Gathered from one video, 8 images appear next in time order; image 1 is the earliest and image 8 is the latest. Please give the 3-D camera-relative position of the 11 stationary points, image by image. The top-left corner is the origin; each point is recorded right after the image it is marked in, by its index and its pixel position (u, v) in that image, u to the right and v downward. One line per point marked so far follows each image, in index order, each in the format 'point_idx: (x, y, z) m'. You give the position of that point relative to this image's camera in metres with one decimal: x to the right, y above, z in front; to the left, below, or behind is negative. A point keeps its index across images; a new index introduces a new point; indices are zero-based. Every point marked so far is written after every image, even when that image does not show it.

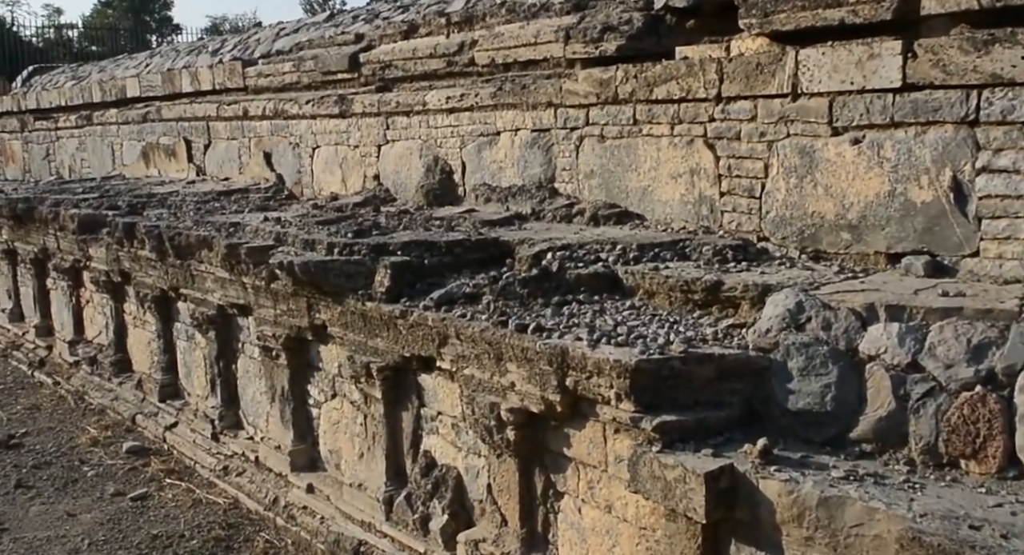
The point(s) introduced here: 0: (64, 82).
0: (-5.6, +2.5, +13.7) m
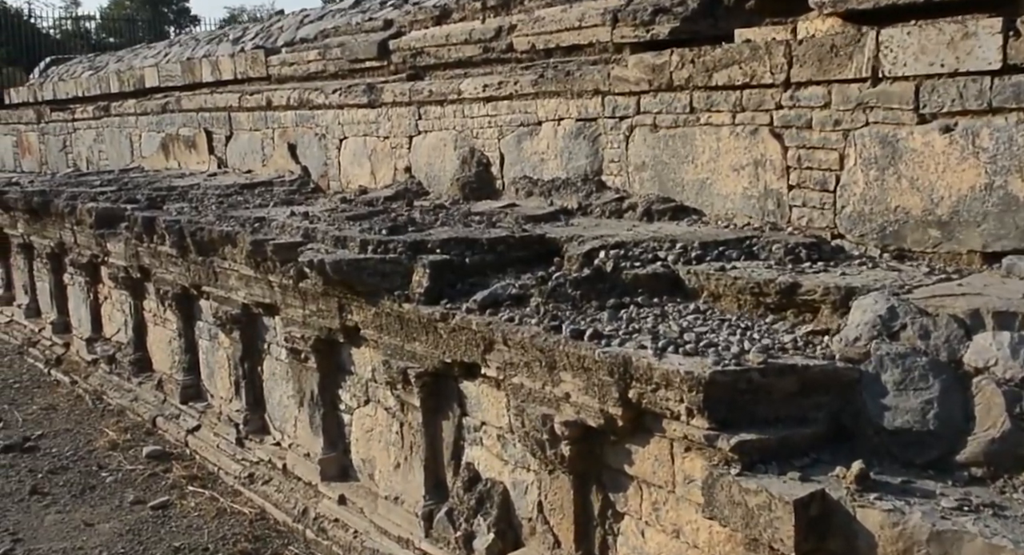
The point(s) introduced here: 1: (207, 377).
0: (-5.3, +2.5, +13.4) m
1: (-1.9, -0.6, +7.0) m
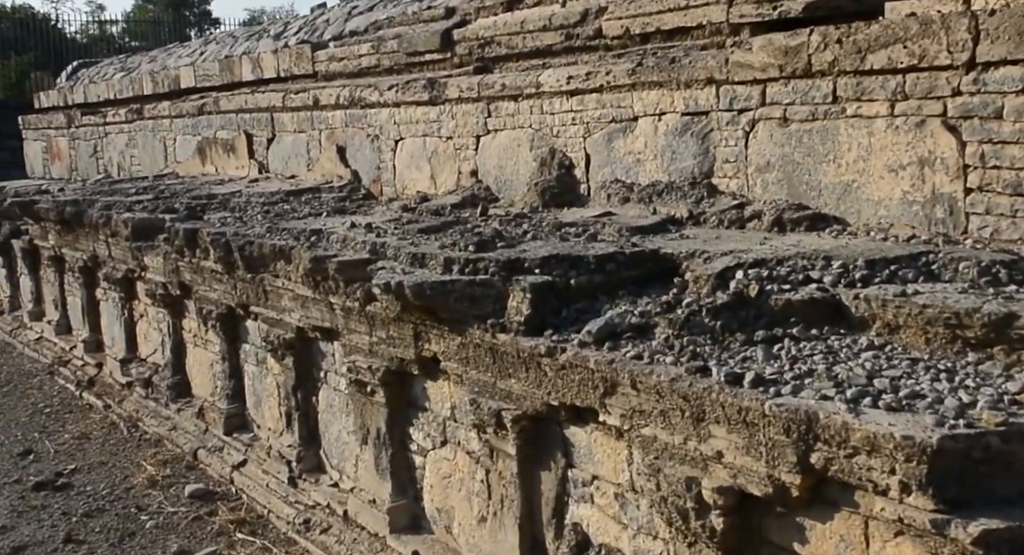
0: (-4.7, +2.4, +12.8) m
1: (-1.5, -0.7, +6.3) m
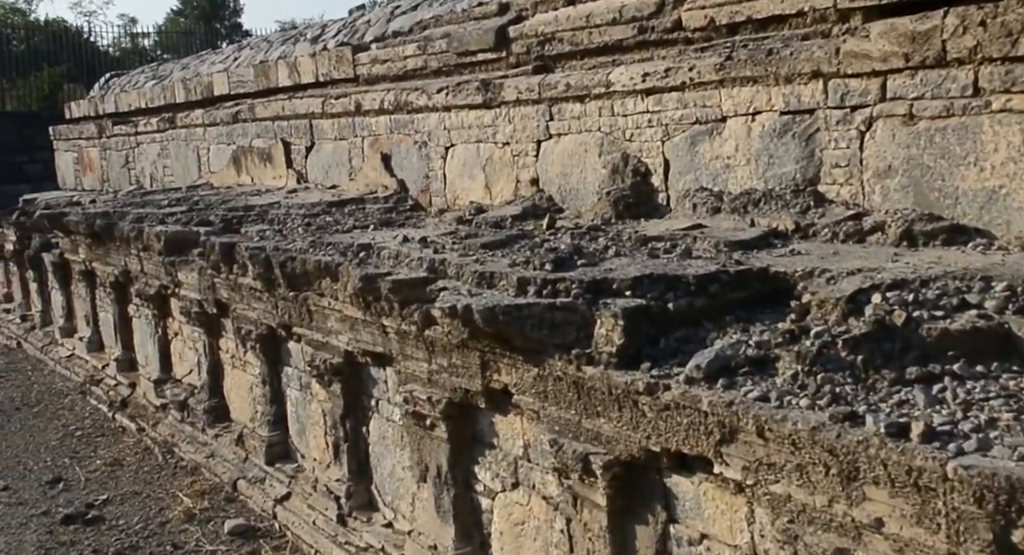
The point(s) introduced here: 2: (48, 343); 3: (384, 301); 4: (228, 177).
0: (-4.2, +2.2, +12.4) m
1: (-1.2, -0.8, +5.8) m
2: (-4.6, -0.7, +10.9) m
3: (-0.5, -0.1, +4.5) m
4: (-2.5, +0.9, +9.7) m
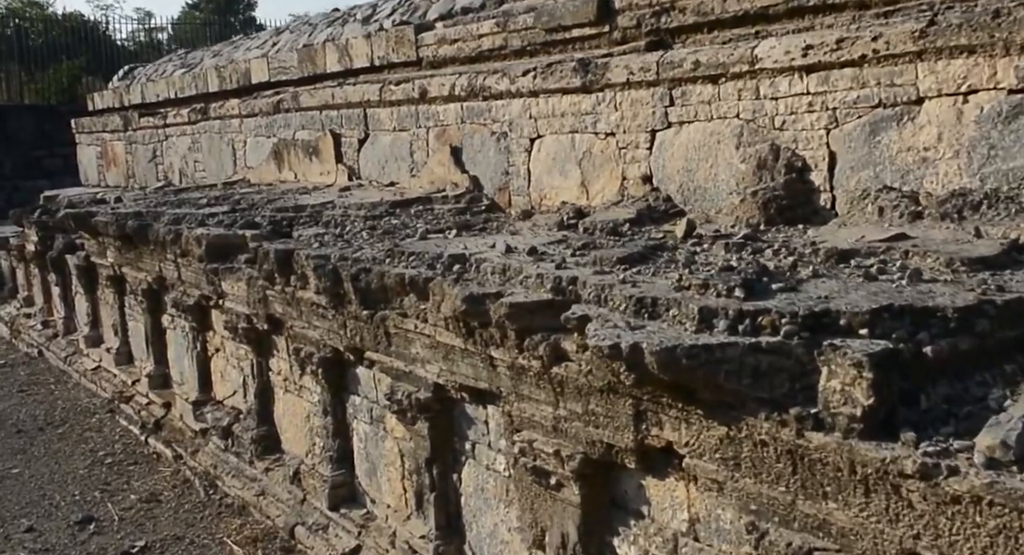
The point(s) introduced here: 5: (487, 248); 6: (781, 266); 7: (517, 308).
0: (-3.6, +2.2, +11.6) m
1: (-0.7, -0.9, +5.0) m
2: (-4.1, -0.7, +10.1) m
3: (-0.1, -0.2, +3.6) m
4: (-2.0, +0.9, +8.9) m
5: (-0.1, +0.1, +4.4) m
6: (+0.8, 0.0, +3.1) m
7: (0.0, -0.1, +3.4) m
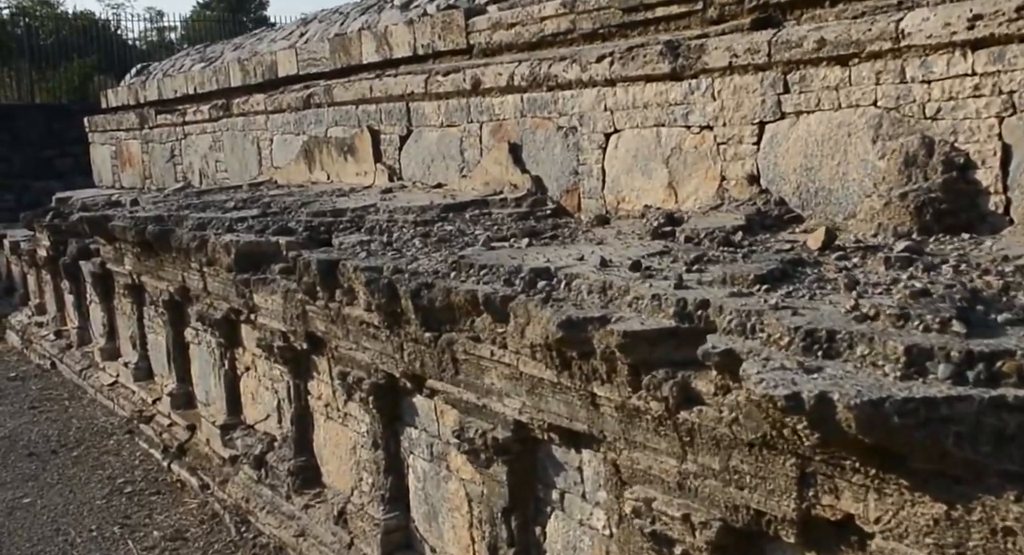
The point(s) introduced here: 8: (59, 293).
0: (-3.2, +2.1, +11.0) m
1: (-0.4, -1.0, +4.4) m
2: (-3.7, -0.8, +9.5) m
3: (+0.2, -0.2, +3.0) m
4: (-1.6, +0.8, +8.3) m
5: (+0.2, +0.1, +3.7) m
6: (+1.1, 0.0, +2.5) m
7: (+0.3, -0.2, +2.7) m
8: (-4.5, -0.1, +10.9) m
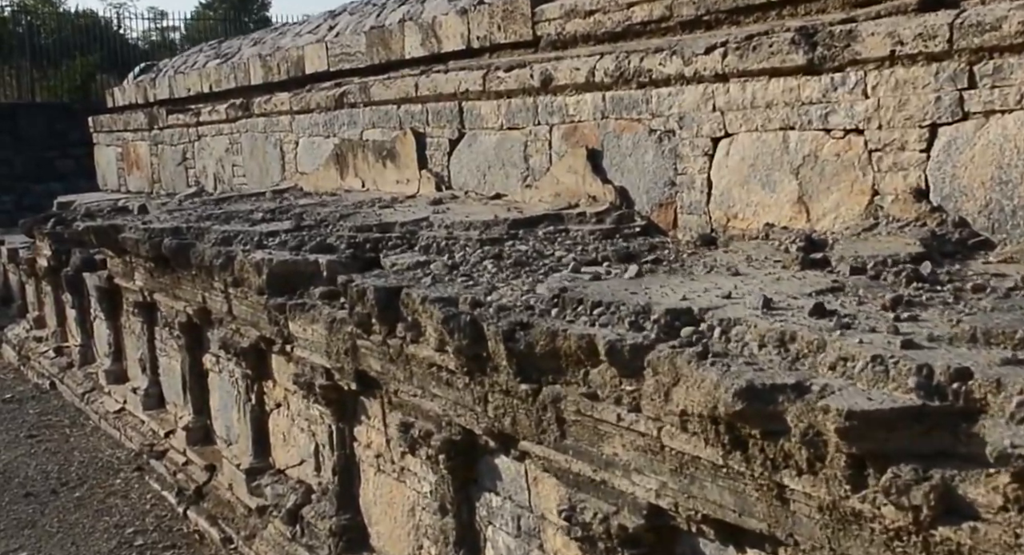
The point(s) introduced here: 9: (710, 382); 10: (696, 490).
0: (-2.9, +2.0, +10.2) m
1: (0.0, -1.1, +3.6) m
2: (-3.3, -0.9, +8.7) m
3: (+0.6, -0.3, +2.2) m
4: (-1.3, +0.7, +7.5) m
5: (+0.6, -0.1, +2.9) m
6: (+1.4, -0.1, +1.7) m
7: (+0.7, -0.3, +1.9) m
8: (-4.2, -0.3, +10.1) m
9: (+0.4, -0.2, +2.4) m
10: (+0.4, -0.5, +2.5) m
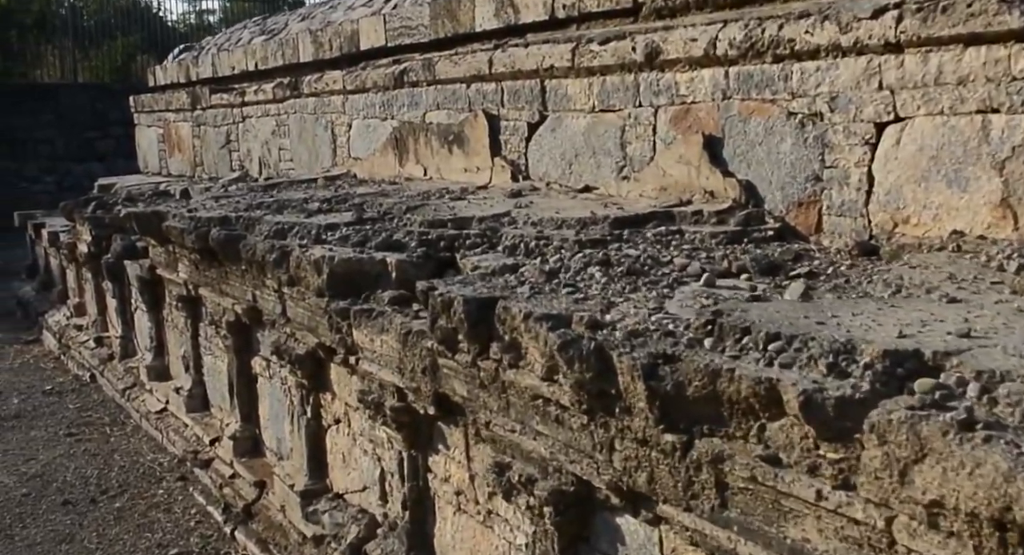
0: (-2.3, +2.1, +9.6) m
1: (+0.3, -1.1, +2.8) m
2: (-2.8, -0.8, +8.1) m
3: (+0.9, -0.4, +1.4) m
4: (-0.8, +0.7, +6.8) m
5: (+0.9, -0.1, +2.2) m
6: (+1.7, -0.2, +0.9) m
7: (+1.0, -0.3, +1.2) m
8: (-3.6, -0.2, +9.6) m
9: (+0.7, -0.3, +1.7) m
10: (+0.8, -0.6, +1.8) m
